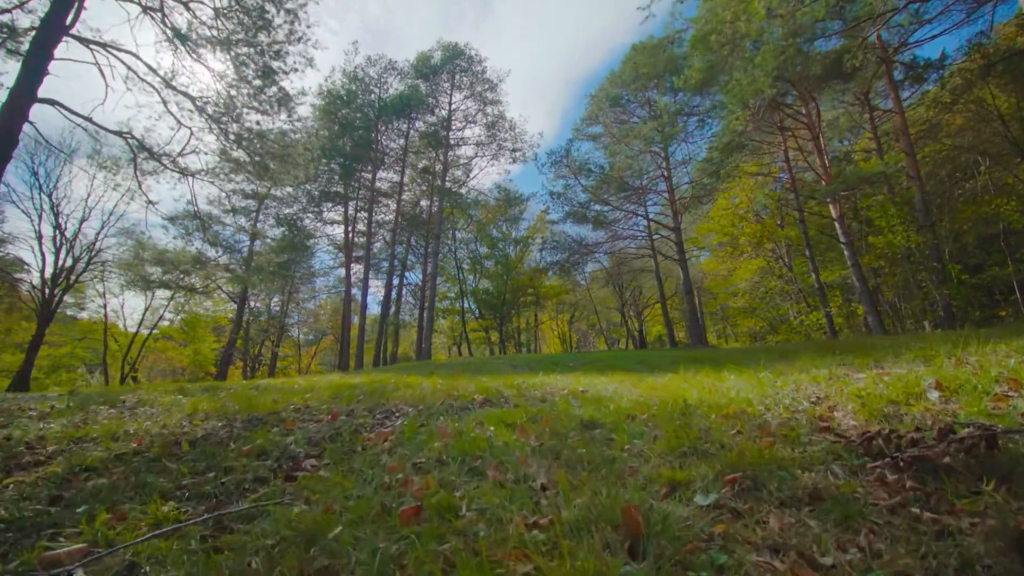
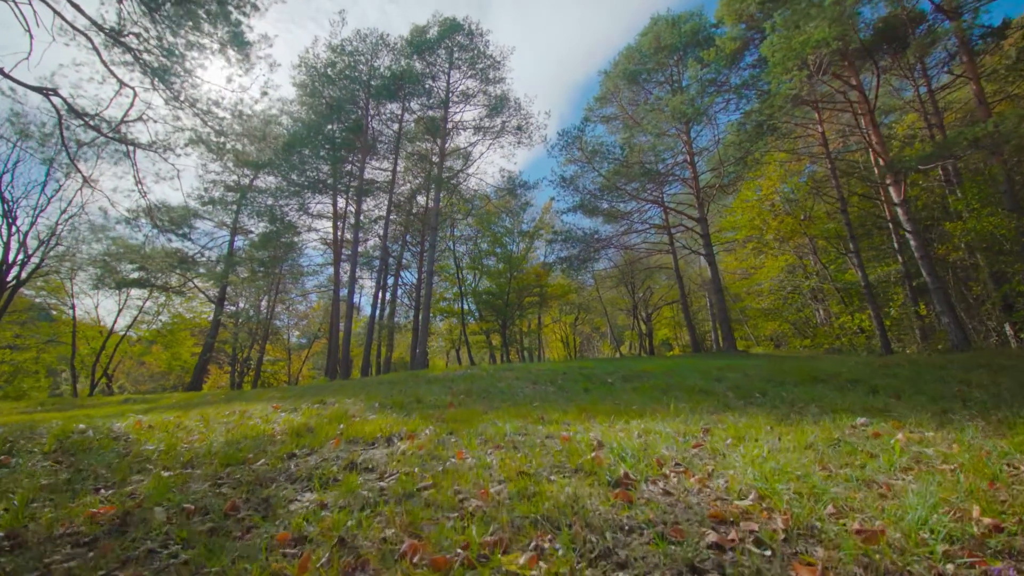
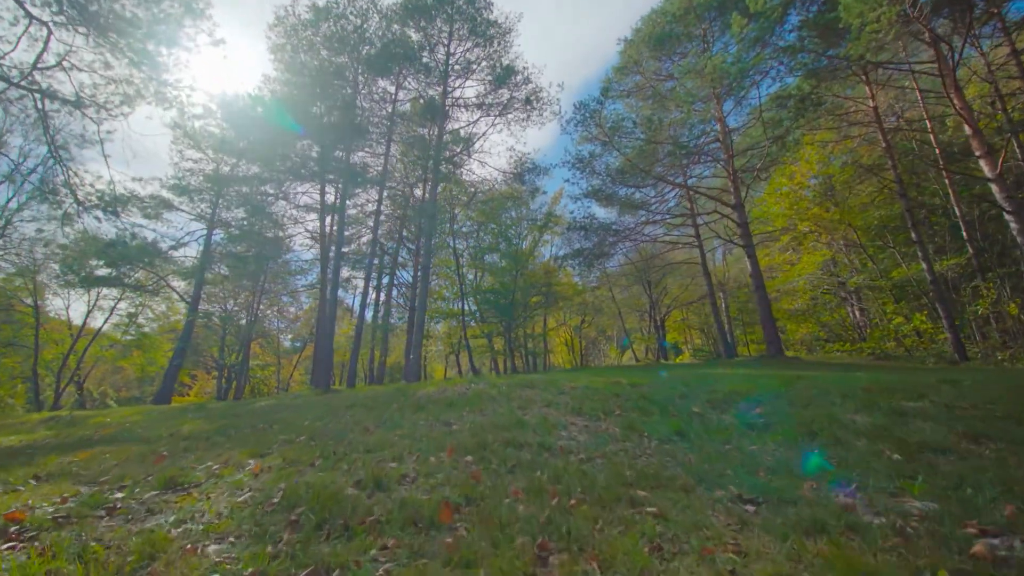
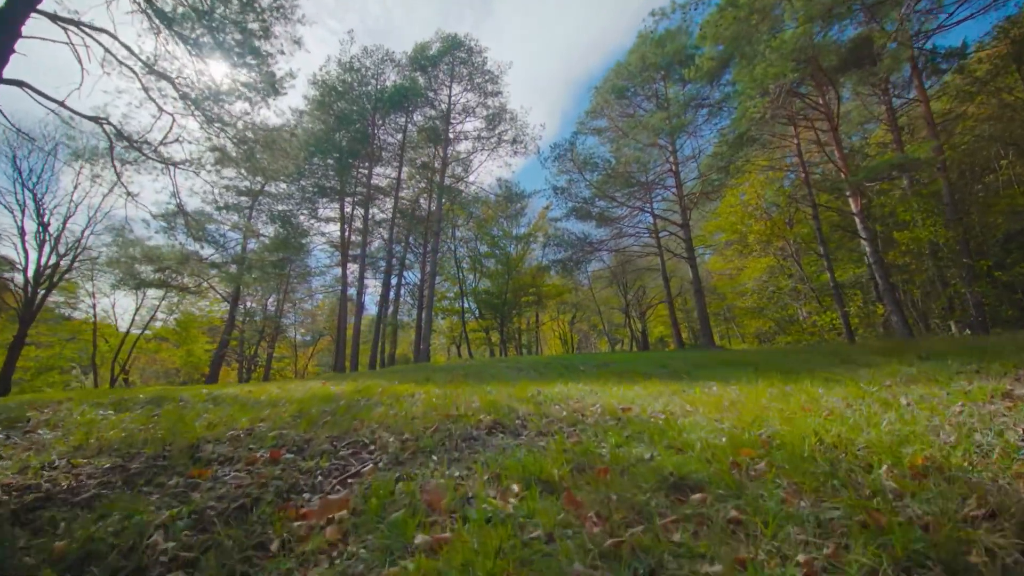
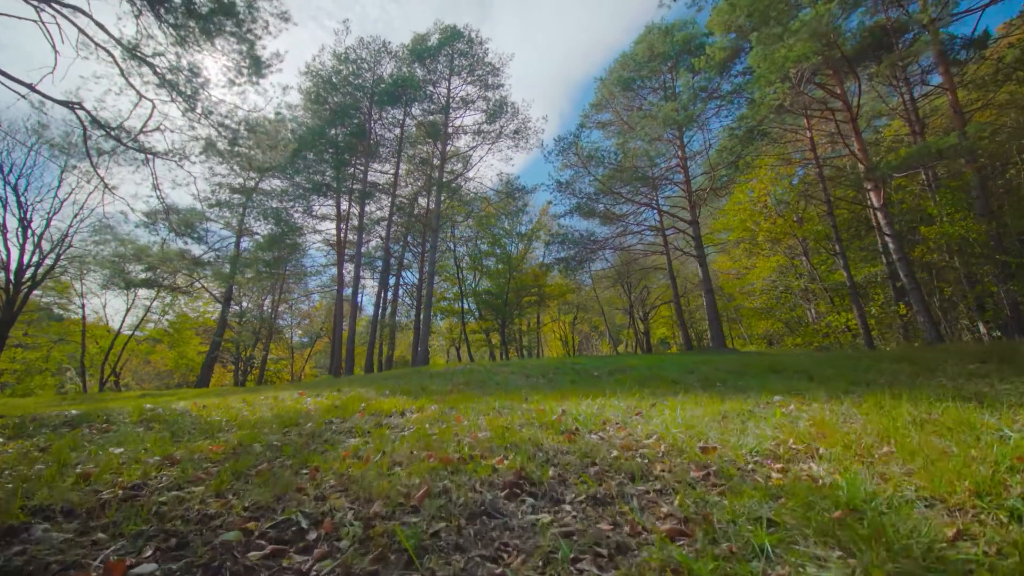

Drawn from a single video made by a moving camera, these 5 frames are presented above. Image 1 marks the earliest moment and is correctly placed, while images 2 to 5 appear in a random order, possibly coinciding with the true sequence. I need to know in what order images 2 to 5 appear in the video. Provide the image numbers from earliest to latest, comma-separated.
4, 5, 2, 3
